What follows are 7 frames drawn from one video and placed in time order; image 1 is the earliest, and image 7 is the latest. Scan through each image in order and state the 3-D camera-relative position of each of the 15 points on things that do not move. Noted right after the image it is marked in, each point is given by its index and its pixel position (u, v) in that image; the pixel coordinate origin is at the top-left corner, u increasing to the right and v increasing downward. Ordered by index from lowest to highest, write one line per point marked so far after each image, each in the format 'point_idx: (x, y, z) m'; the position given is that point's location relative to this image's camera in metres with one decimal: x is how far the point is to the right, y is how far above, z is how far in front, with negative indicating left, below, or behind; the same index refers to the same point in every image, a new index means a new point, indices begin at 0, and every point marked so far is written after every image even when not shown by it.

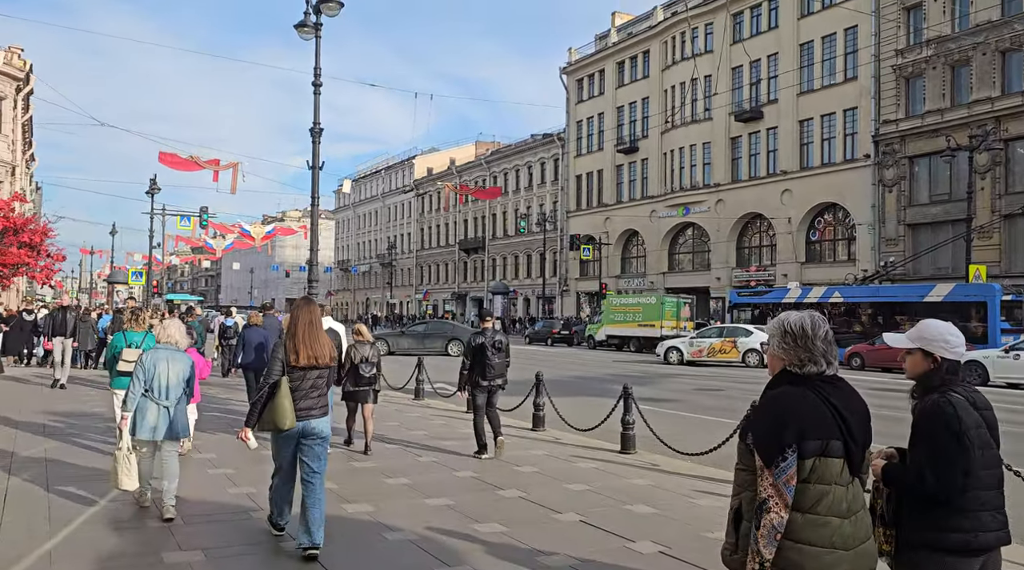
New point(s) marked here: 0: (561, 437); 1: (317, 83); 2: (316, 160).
0: (+0.7, -2.0, +10.8) m
1: (-4.4, +4.6, +18.9) m
2: (-4.5, +2.8, +18.9) m
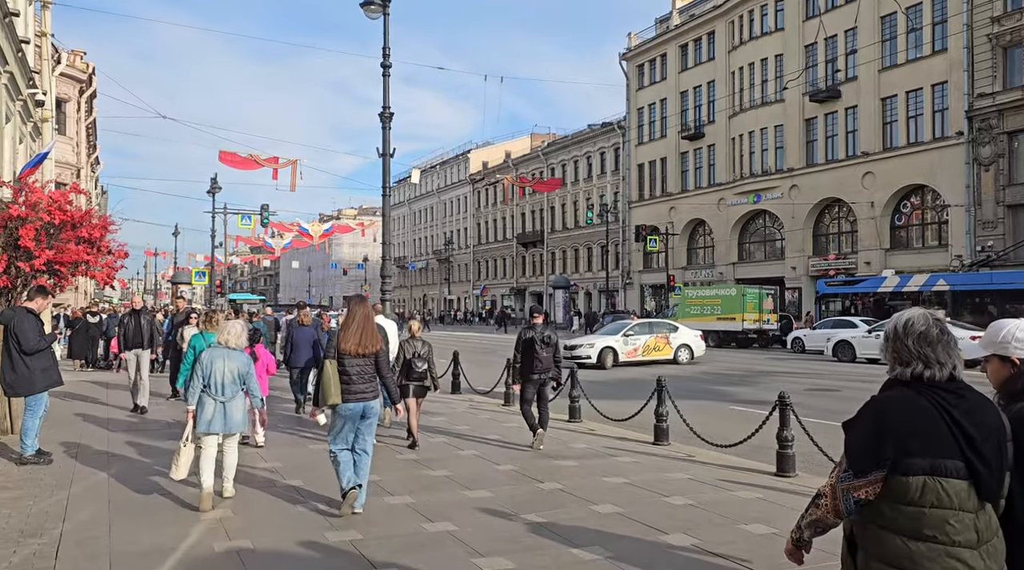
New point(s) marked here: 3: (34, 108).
0: (+2.0, -1.9, +9.3) m
1: (-2.7, +4.7, +17.6) m
2: (-2.7, +2.9, +17.6) m
3: (-10.1, +3.7, +17.5) m
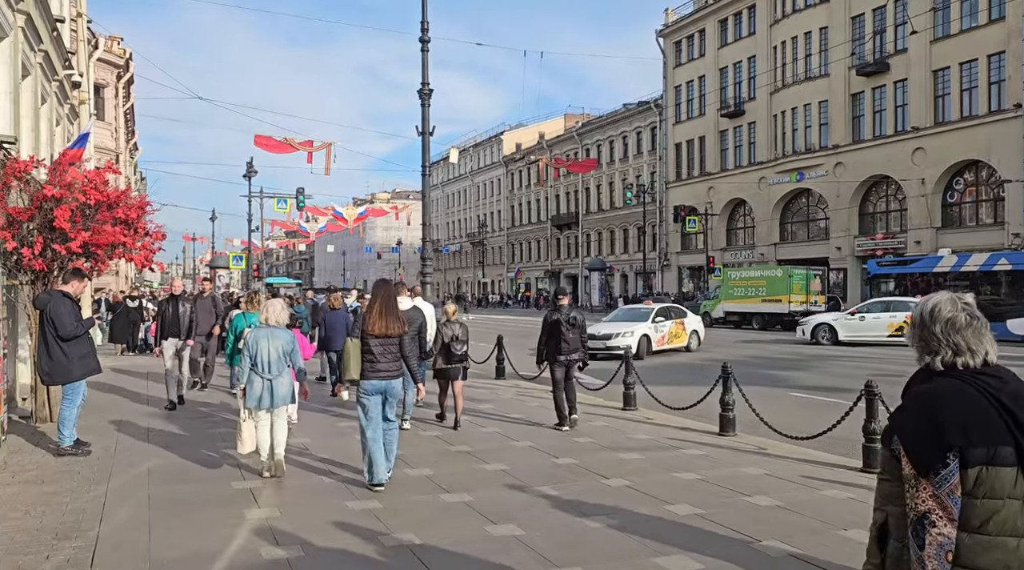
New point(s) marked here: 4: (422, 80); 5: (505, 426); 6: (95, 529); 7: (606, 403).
0: (+2.6, -1.7, +8.6) m
1: (-1.8, +5.0, +17.1) m
2: (-1.8, +3.3, +17.1) m
3: (-9.2, +4.1, +17.3) m
4: (-1.8, +4.2, +16.9) m
5: (0.0, -1.8, +10.7) m
6: (-2.8, -1.6, +5.6) m
7: (+1.4, -1.7, +11.8) m
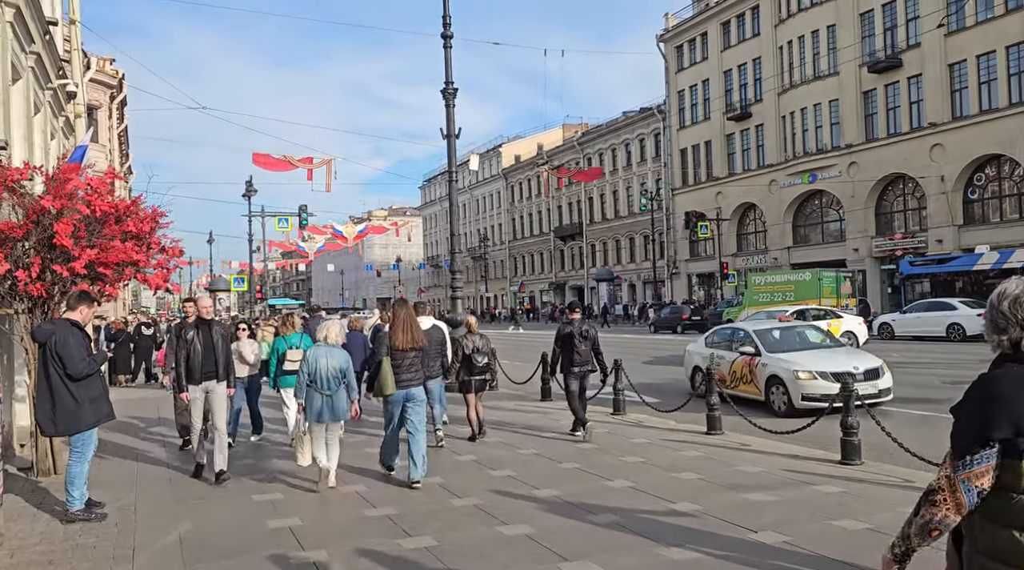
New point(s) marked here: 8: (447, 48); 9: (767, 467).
0: (+3.4, -1.7, +7.3) m
1: (-1.2, +4.7, +15.8) m
2: (-1.2, +3.0, +15.8) m
3: (-8.6, +3.5, +16.0) m
4: (-1.3, +3.9, +15.7) m
5: (+0.8, -1.9, +9.4) m
6: (-2.0, -1.8, +4.2) m
7: (+2.2, -1.8, +10.5) m
8: (-1.3, +4.5, +15.9) m
9: (+2.4, -1.7, +7.8) m
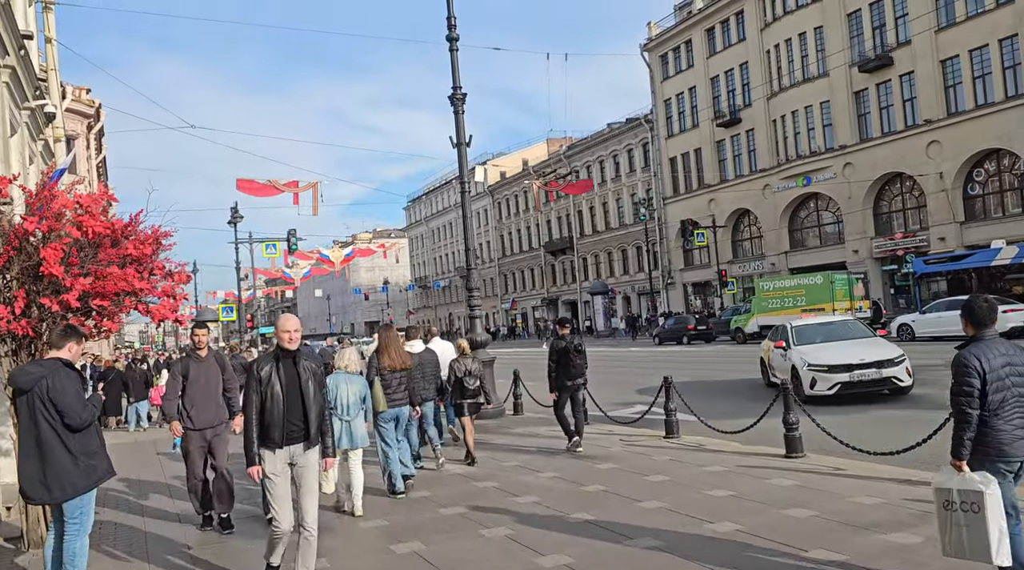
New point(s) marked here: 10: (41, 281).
0: (+4.0, -1.6, +6.3) m
1: (-1.0, +4.4, +14.8) m
2: (-0.9, +2.7, +14.8) m
3: (-8.4, +2.9, +14.8) m
4: (-1.0, +3.6, +14.7) m
5: (+1.3, -2.0, +8.3) m
6: (-1.3, -1.9, +3.1) m
7: (+2.8, -1.8, +9.4) m
8: (-1.1, +4.2, +14.9) m
9: (+3.0, -1.7, +6.8) m
10: (-4.2, 0.0, +7.4) m
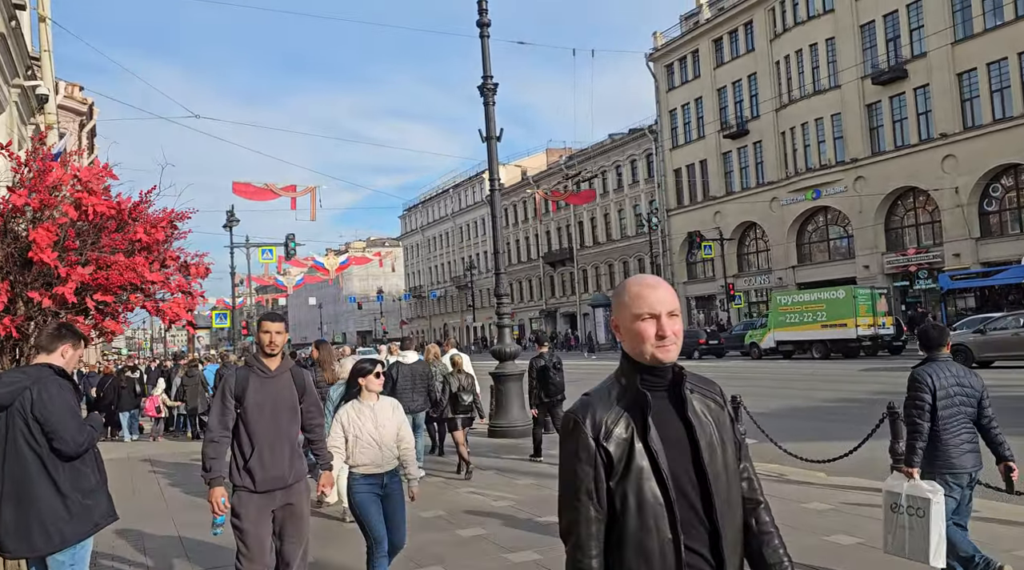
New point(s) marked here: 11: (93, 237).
0: (+4.6, -1.7, +5.1) m
1: (-0.4, +4.3, +13.7) m
2: (-0.3, +2.6, +13.6) m
3: (-7.8, +2.9, +13.6) m
4: (-0.5, +3.5, +13.5) m
5: (+1.9, -2.0, +7.1) m
6: (-0.7, -1.8, +1.9) m
7: (+3.4, -1.9, +8.2) m
8: (-0.5, +4.1, +13.8) m
9: (+3.6, -1.8, +5.6) m
10: (-3.6, +0.1, +6.2) m
11: (-3.4, +0.4, +6.6) m
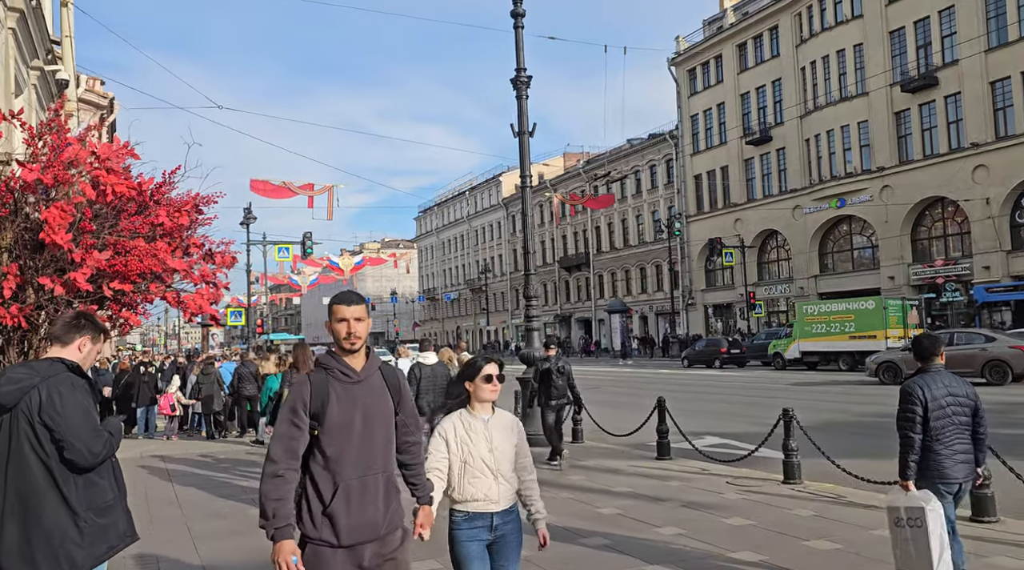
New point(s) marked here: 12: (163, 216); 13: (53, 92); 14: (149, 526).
0: (+5.0, -1.7, +4.5) m
1: (+0.1, +4.3, +13.1) m
2: (+0.2, +2.5, +13.1) m
3: (-7.2, +3.0, +13.1) m
4: (+0.1, +3.4, +13.0) m
5: (+2.2, -2.1, +6.5) m
6: (-0.4, -1.8, +1.3) m
7: (+3.7, -2.0, +7.6) m
8: (+0.1, +4.1, +13.2) m
9: (+3.9, -1.8, +5.0) m
10: (-3.2, +0.2, +5.7) m
11: (-3.0, +0.4, +6.1) m
12: (-2.7, +0.5, +6.3) m
13: (-7.2, +3.0, +12.9) m
14: (-4.0, -2.5, +9.1) m
